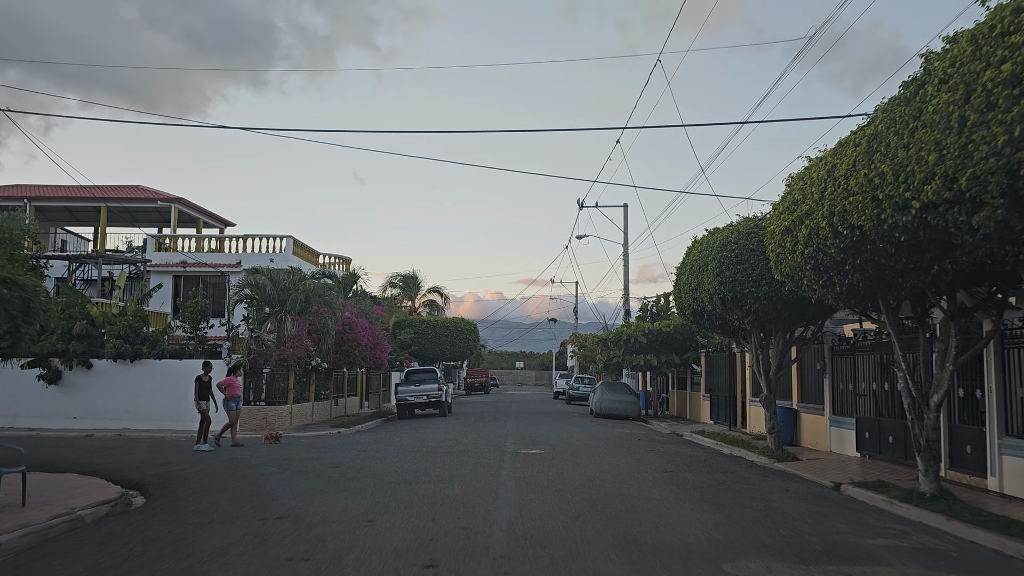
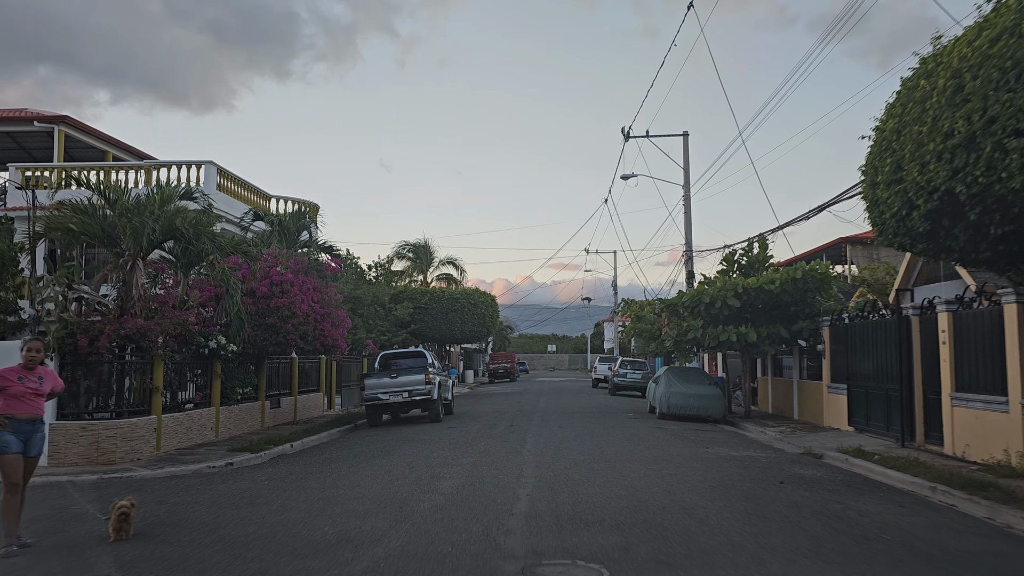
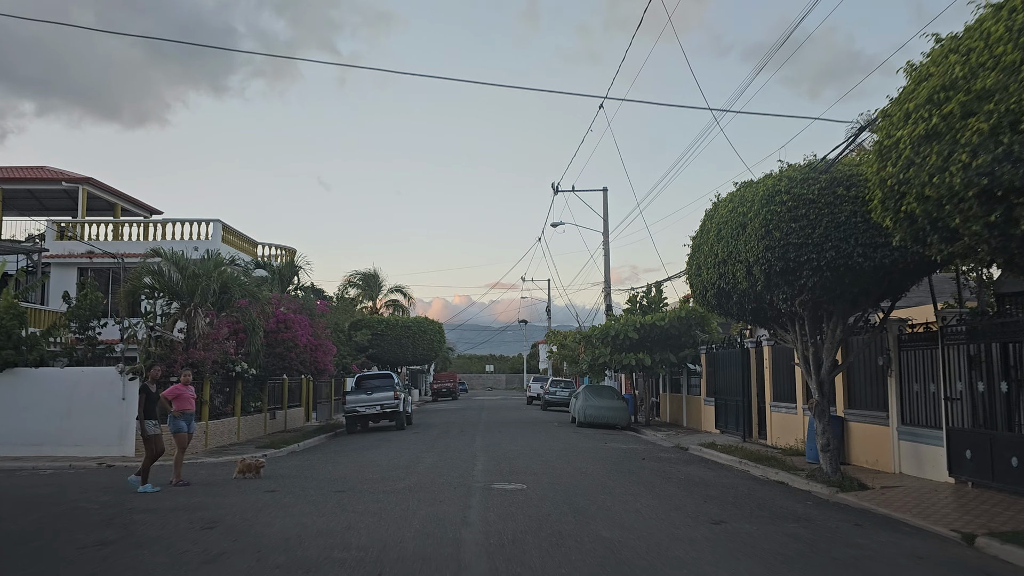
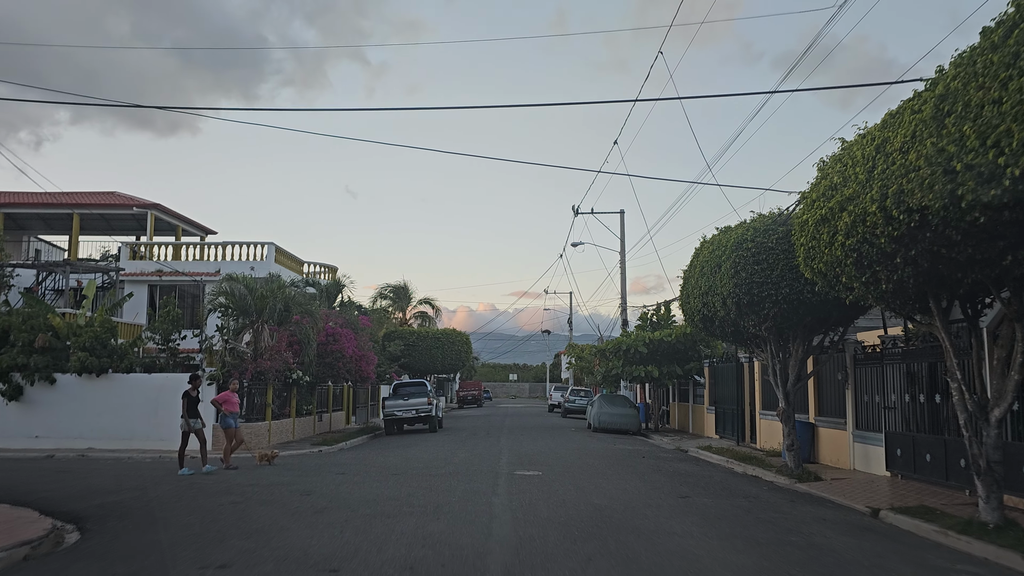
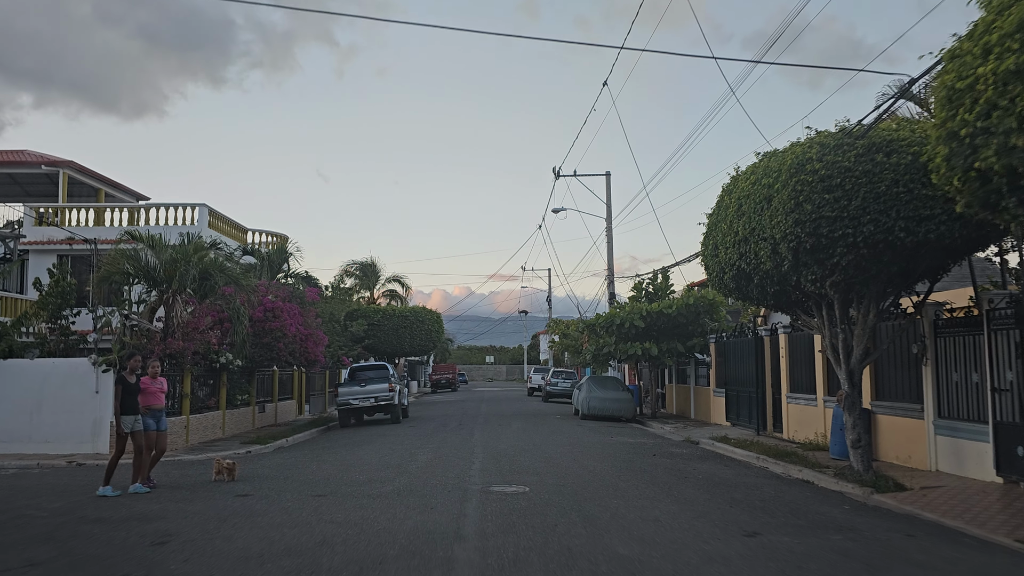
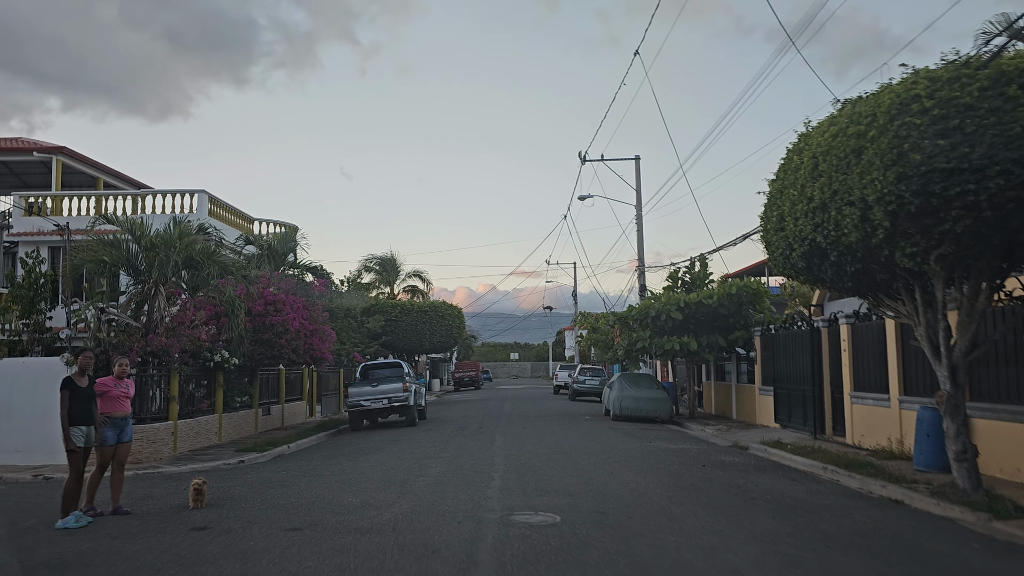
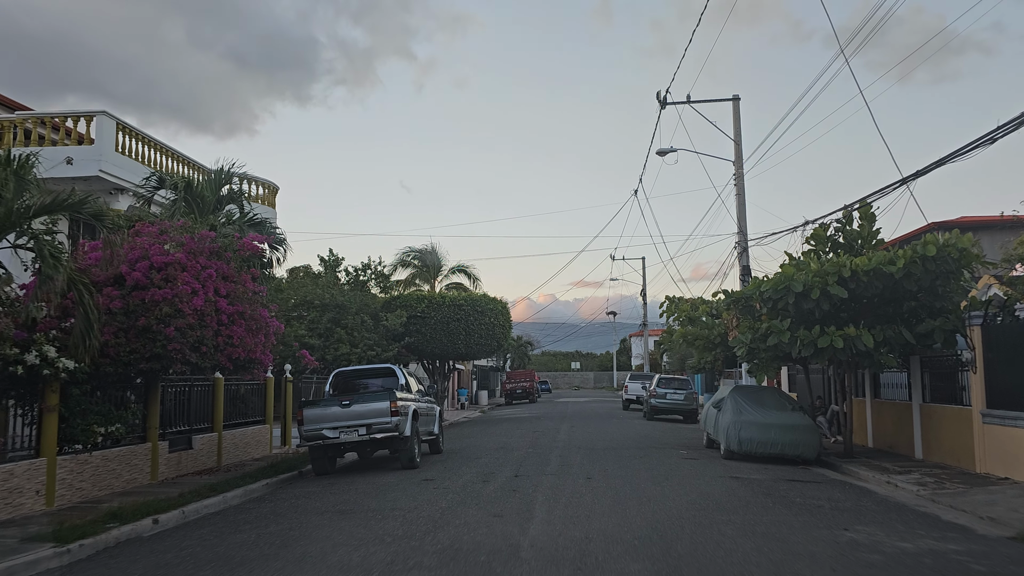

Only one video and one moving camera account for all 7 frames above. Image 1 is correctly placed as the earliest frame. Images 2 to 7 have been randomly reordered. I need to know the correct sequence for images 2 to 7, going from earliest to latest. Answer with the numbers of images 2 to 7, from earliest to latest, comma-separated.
4, 3, 5, 6, 2, 7
